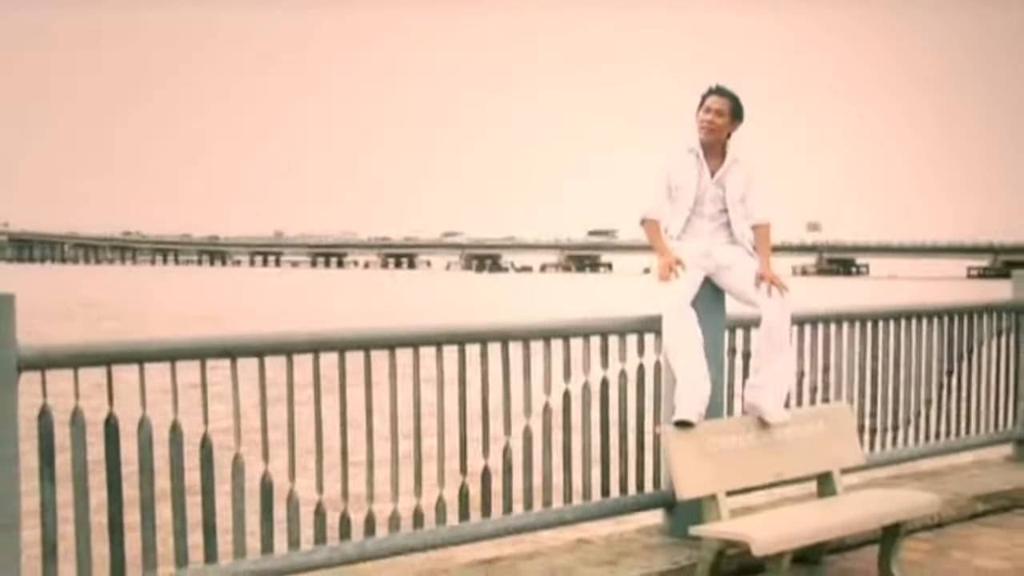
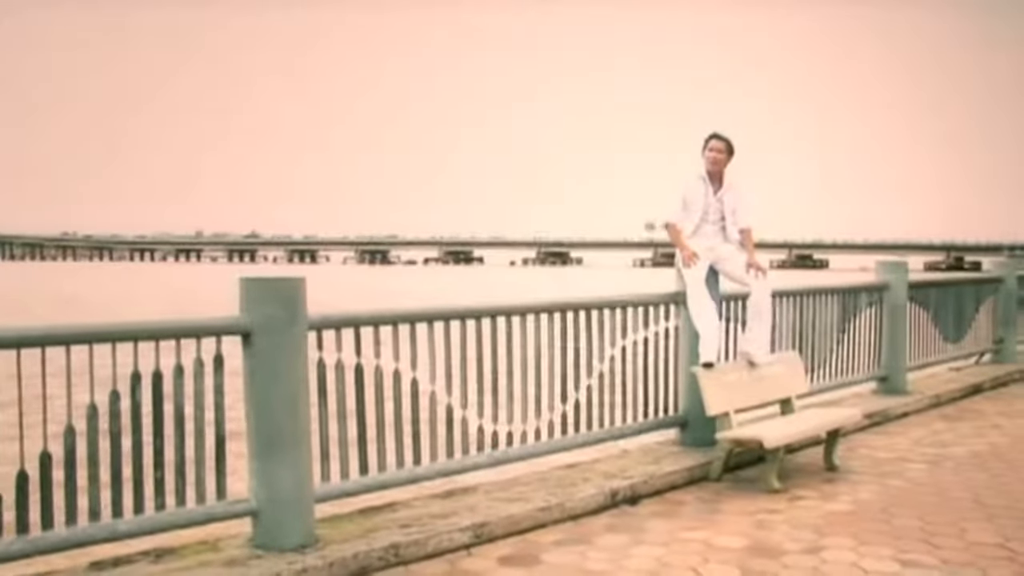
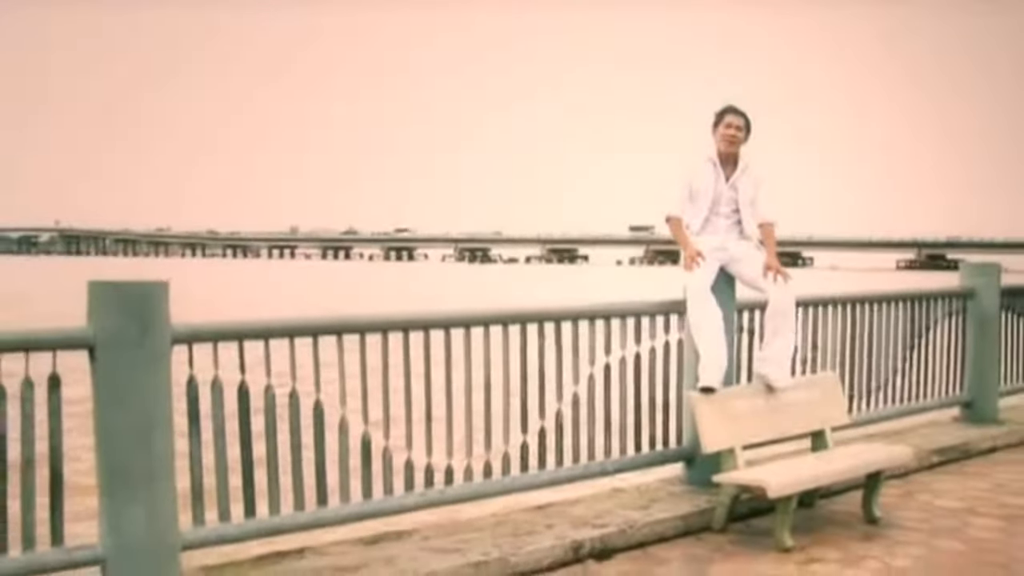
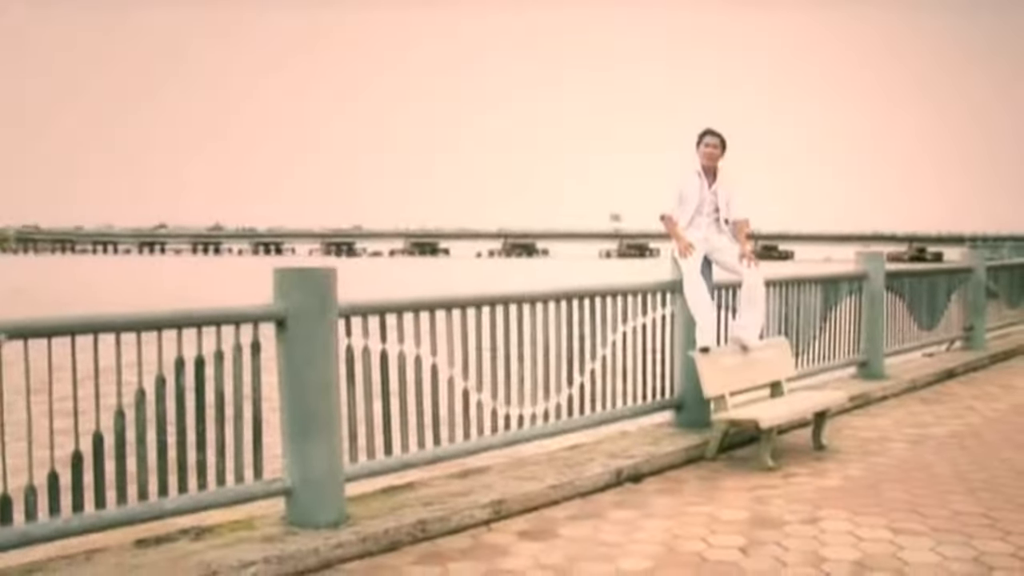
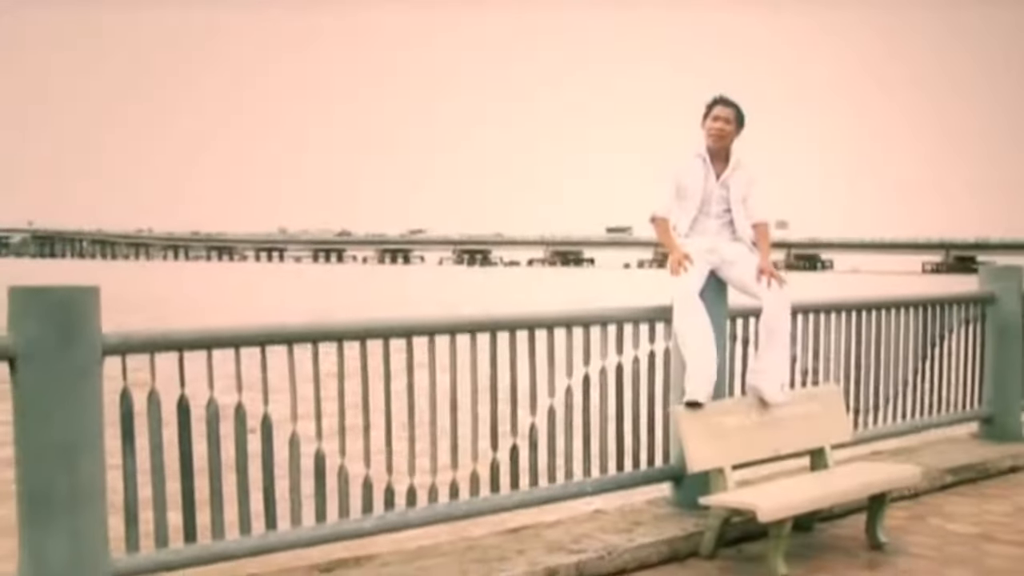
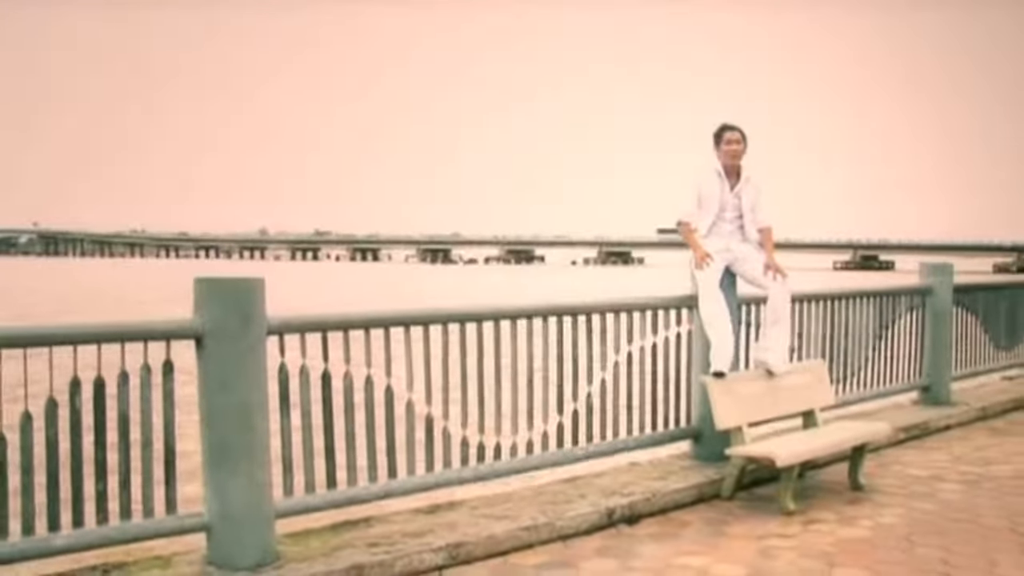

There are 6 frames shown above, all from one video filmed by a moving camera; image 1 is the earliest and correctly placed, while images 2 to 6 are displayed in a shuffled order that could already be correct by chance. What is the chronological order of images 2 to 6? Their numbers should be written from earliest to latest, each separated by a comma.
5, 3, 6, 2, 4
